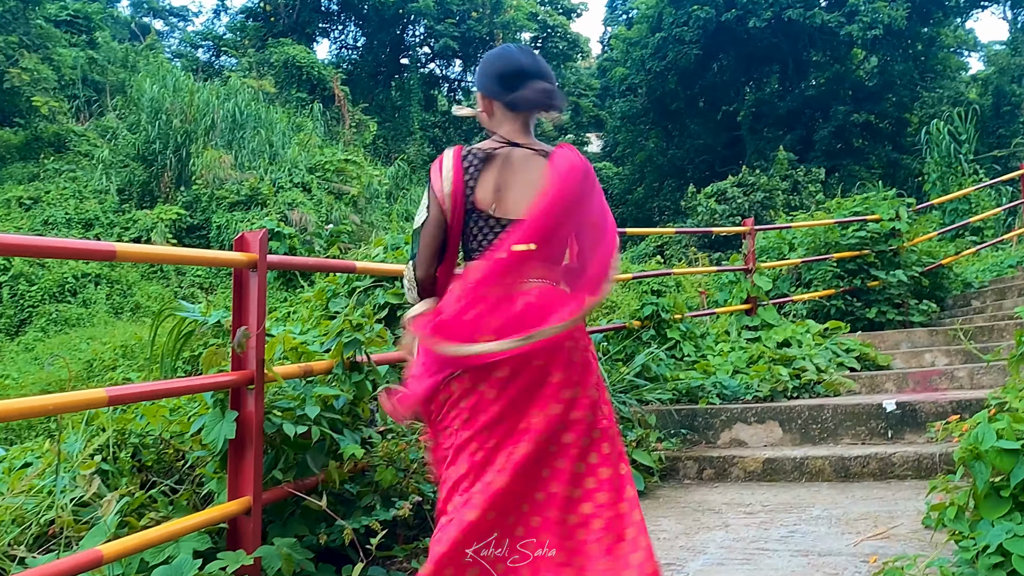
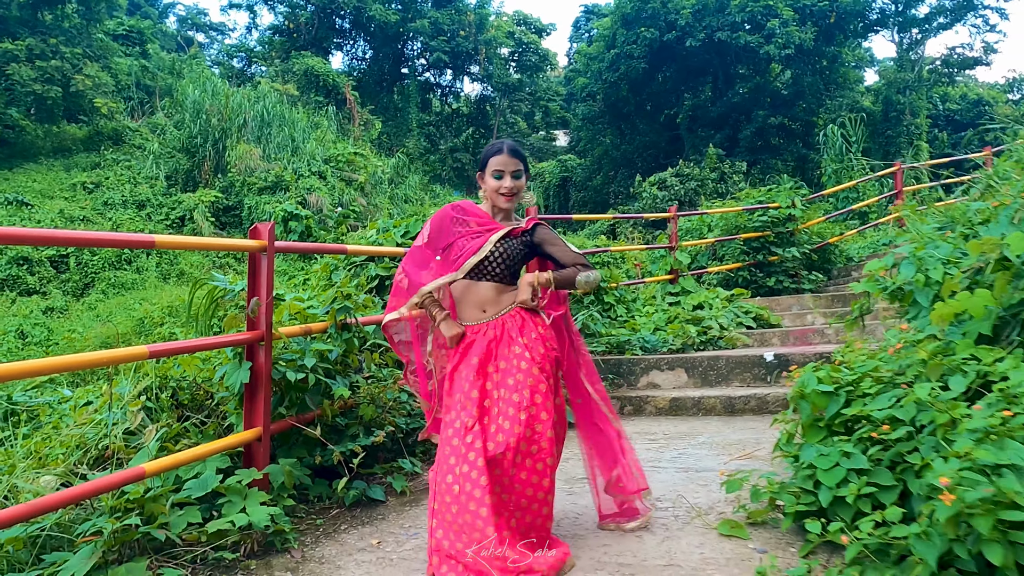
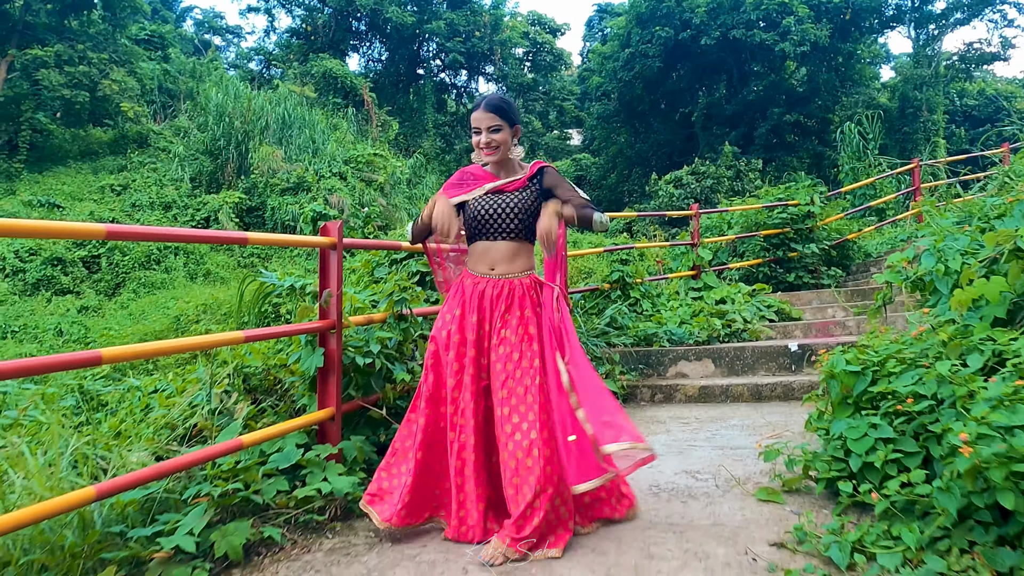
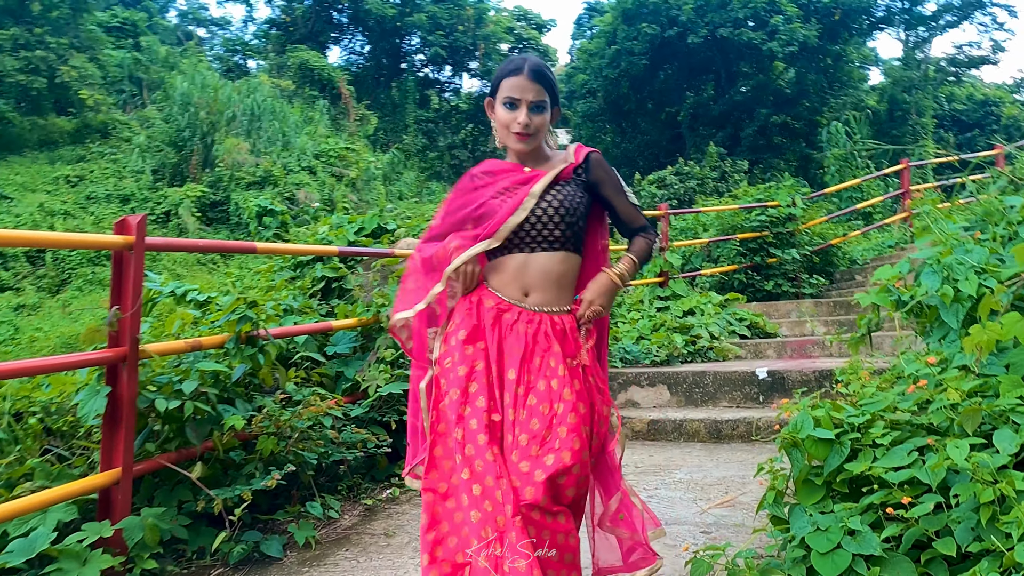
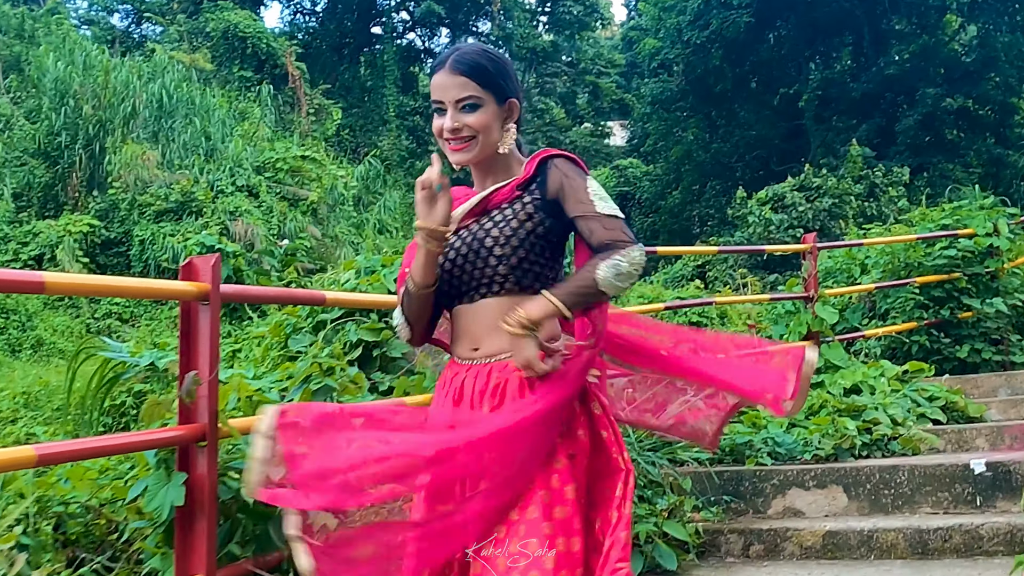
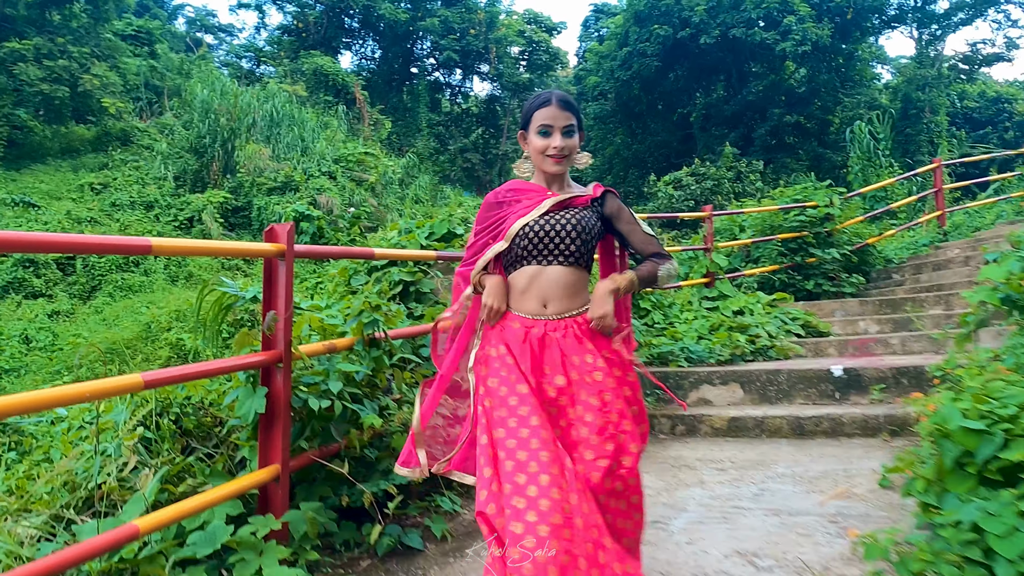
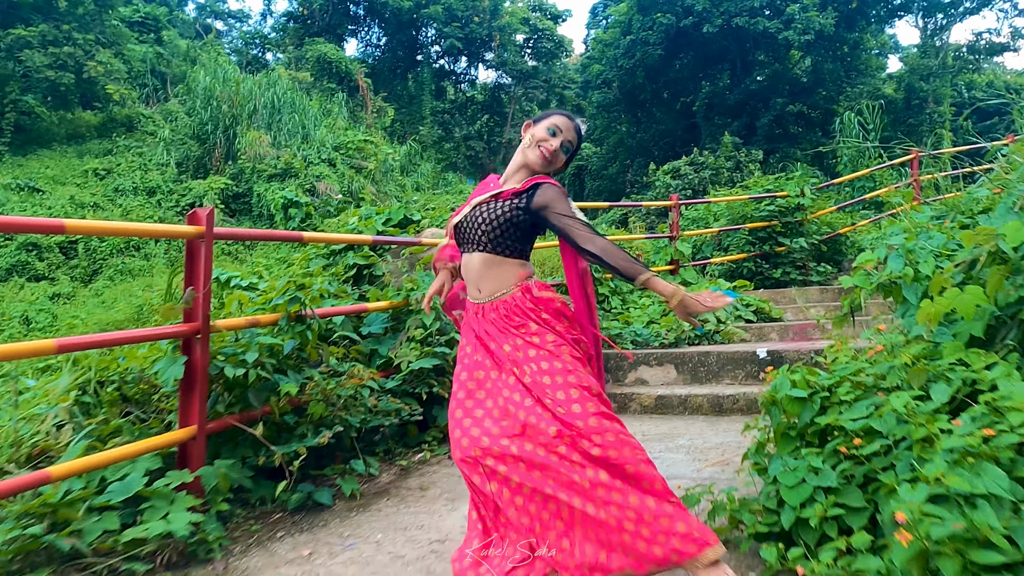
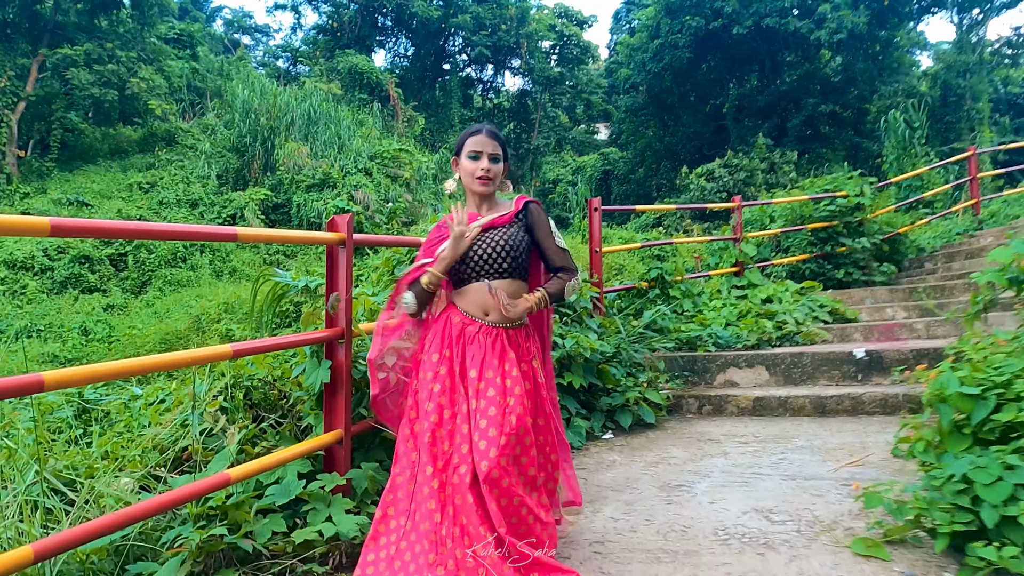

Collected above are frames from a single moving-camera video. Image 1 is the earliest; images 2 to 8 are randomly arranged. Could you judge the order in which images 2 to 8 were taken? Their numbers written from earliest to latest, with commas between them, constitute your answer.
5, 3, 8, 6, 2, 4, 7
